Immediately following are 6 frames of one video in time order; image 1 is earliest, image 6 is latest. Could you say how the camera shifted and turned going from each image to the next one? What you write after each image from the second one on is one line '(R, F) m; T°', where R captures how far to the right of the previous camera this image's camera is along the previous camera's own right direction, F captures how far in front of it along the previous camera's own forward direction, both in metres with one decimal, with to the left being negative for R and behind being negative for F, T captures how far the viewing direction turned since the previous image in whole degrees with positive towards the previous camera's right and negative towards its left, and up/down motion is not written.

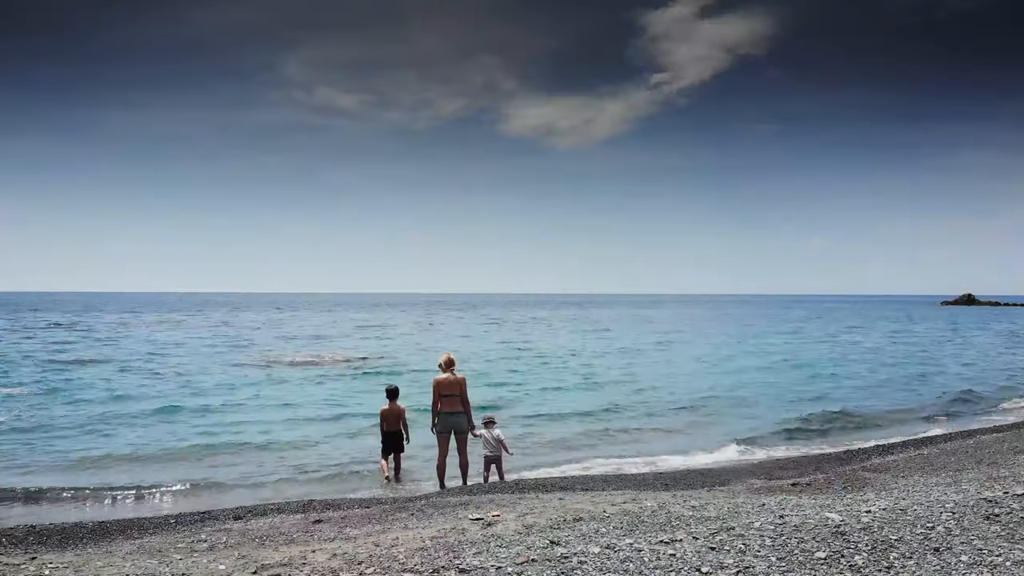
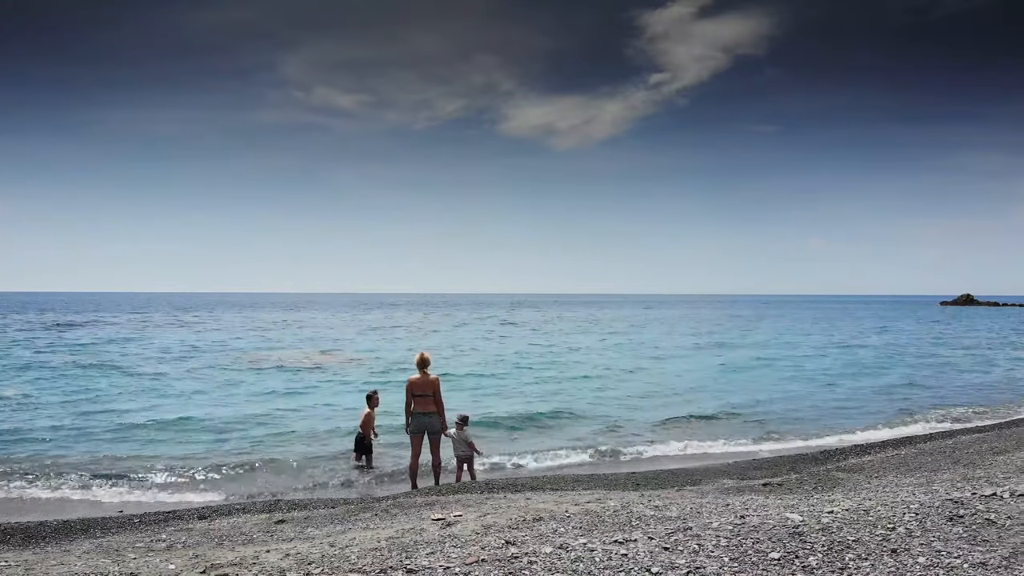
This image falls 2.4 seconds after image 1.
(+0.5, +0.1) m; 0°
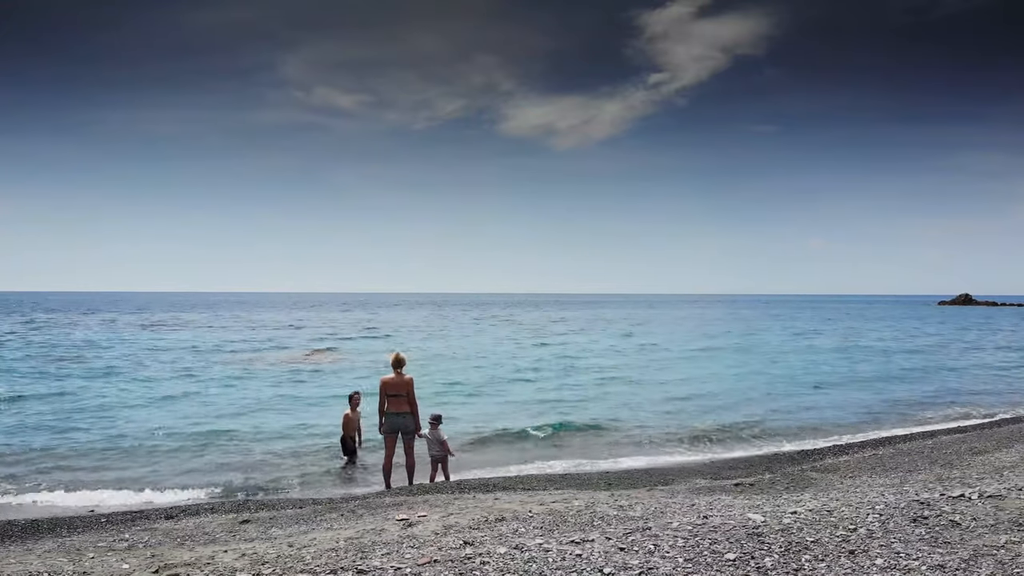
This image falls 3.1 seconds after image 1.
(+0.4, 0.0) m; 0°
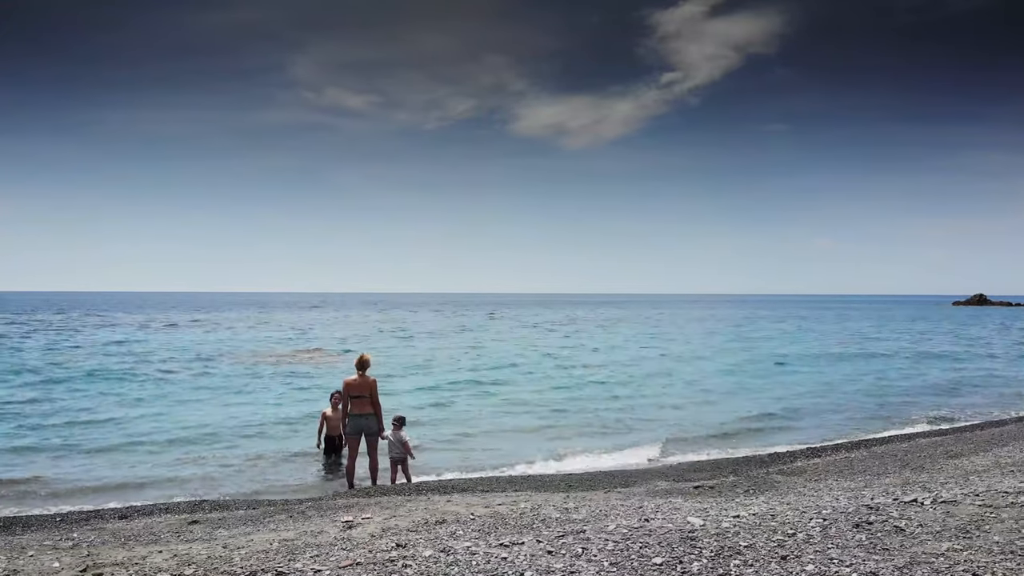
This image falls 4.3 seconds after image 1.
(+0.8, +0.1) m; -1°
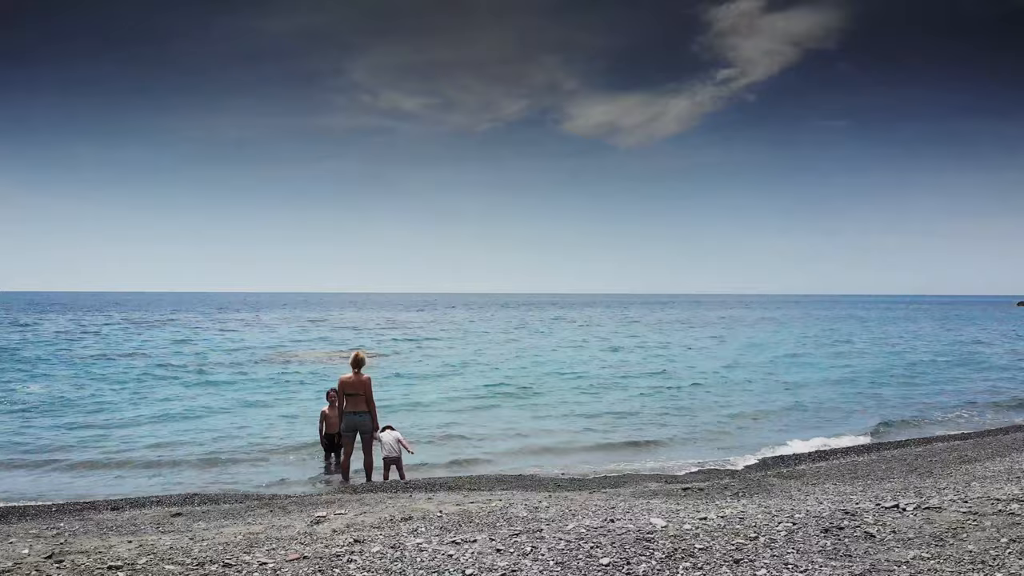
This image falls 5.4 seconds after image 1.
(+0.8, +0.1) m; -4°
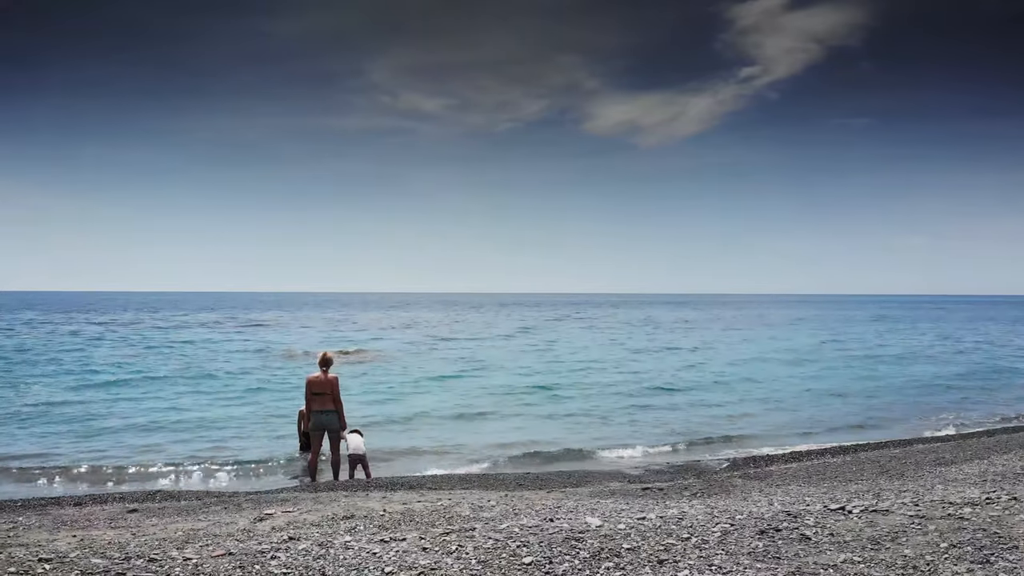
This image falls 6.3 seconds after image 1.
(+0.8, 0.0) m; -1°
